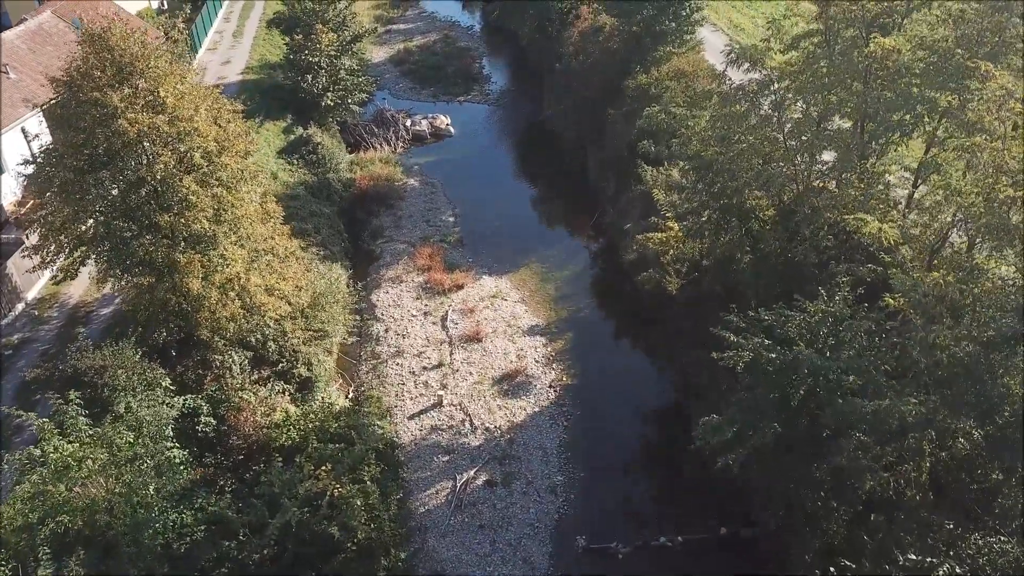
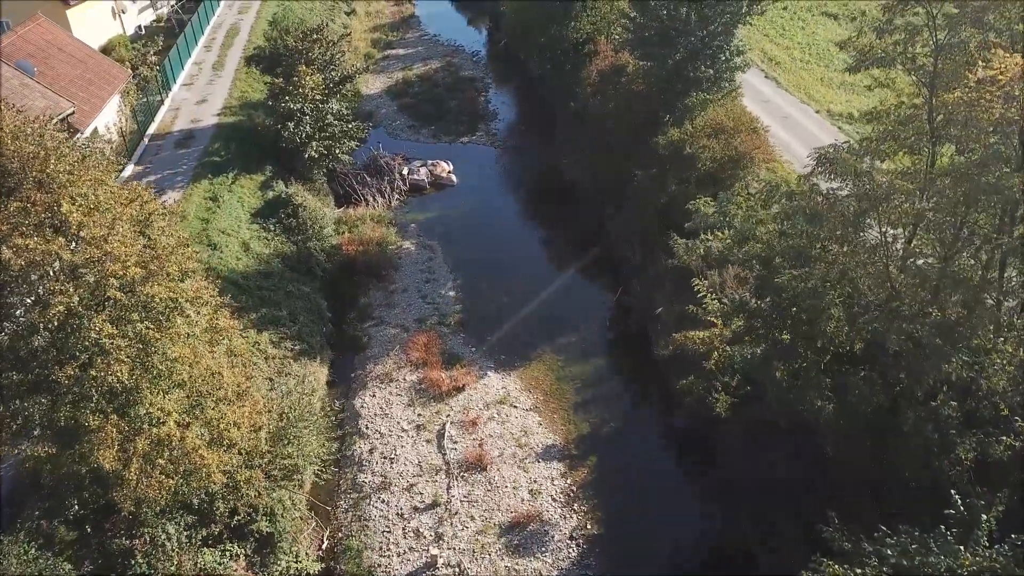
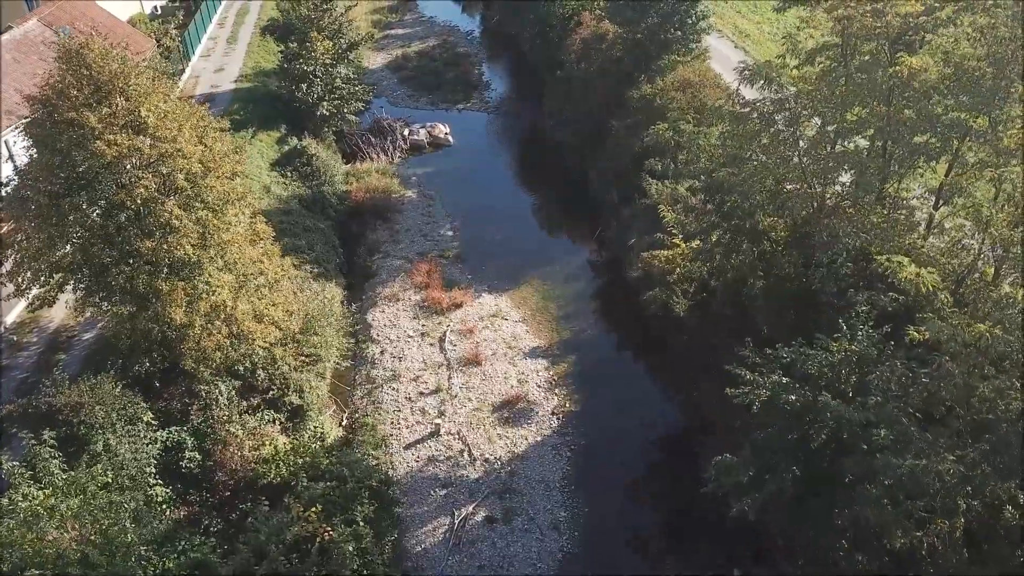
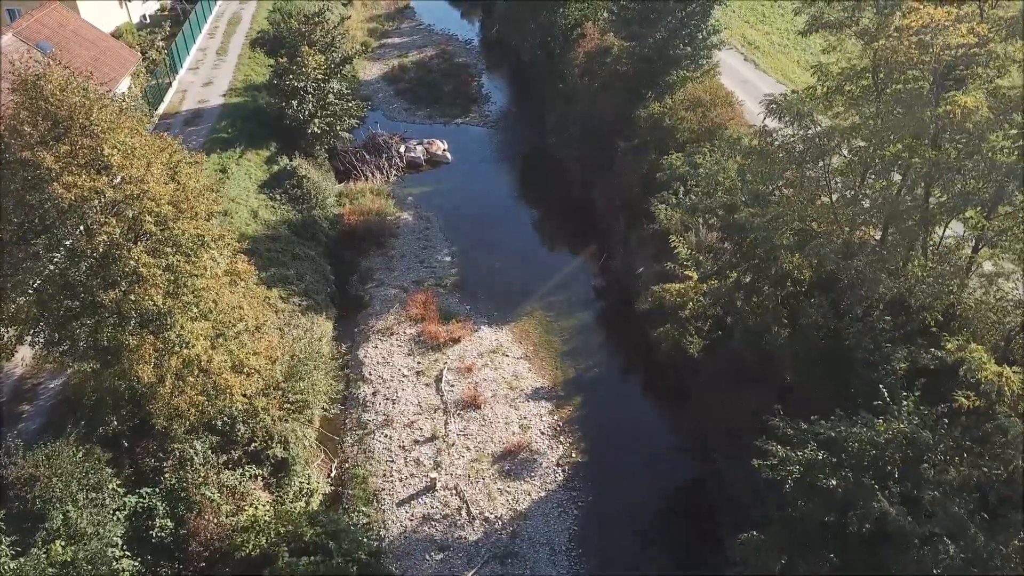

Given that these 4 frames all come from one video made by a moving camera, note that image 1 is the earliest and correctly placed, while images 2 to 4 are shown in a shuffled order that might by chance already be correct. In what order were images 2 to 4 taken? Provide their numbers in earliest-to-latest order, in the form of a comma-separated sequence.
3, 4, 2
